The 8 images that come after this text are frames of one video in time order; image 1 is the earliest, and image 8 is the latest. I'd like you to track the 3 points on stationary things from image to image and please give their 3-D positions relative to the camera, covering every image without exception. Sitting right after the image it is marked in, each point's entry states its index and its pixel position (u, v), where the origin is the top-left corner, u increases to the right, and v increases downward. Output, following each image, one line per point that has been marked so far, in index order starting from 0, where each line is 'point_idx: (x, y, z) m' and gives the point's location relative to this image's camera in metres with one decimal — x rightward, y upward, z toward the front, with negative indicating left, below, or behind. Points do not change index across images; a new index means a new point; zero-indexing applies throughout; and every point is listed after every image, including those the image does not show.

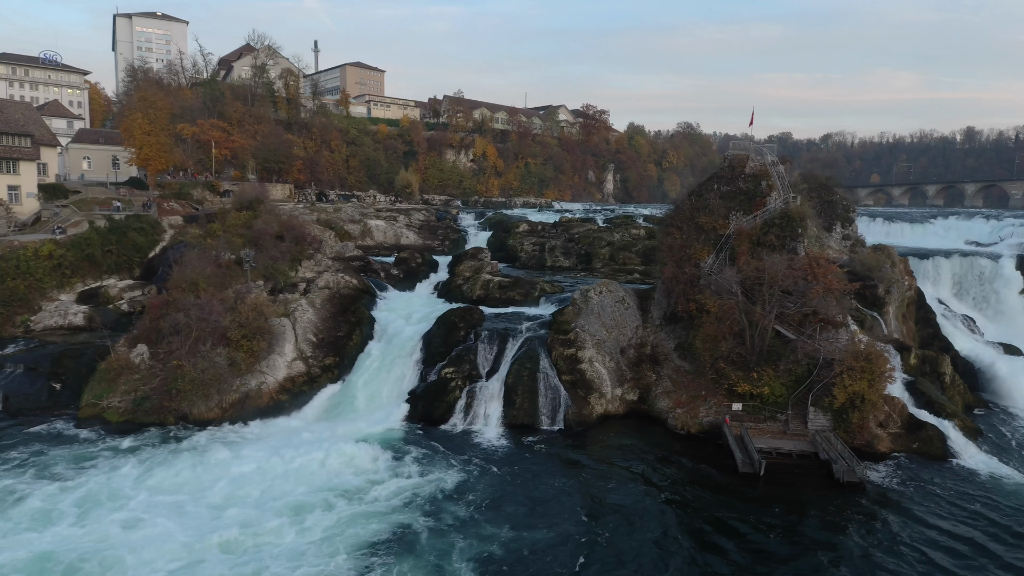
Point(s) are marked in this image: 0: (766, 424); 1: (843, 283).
0: (+6.8, -3.4, +17.9) m
1: (+9.3, 0.0, +19.9) m
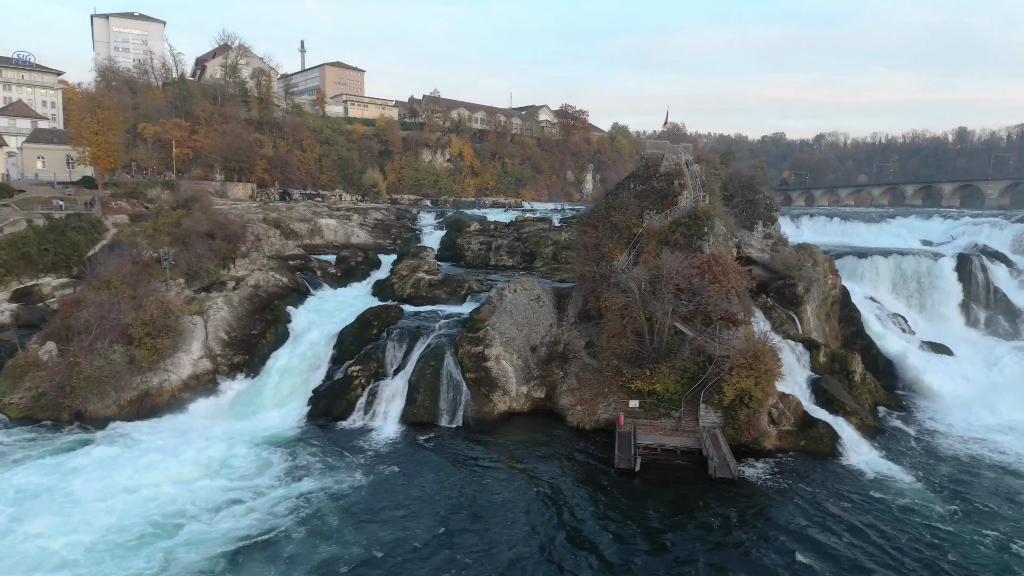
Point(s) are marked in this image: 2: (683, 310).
0: (+4.0, -3.4, +17.9) m
1: (+6.5, +0.1, +20.0) m
2: (+4.9, -0.6, +19.4) m
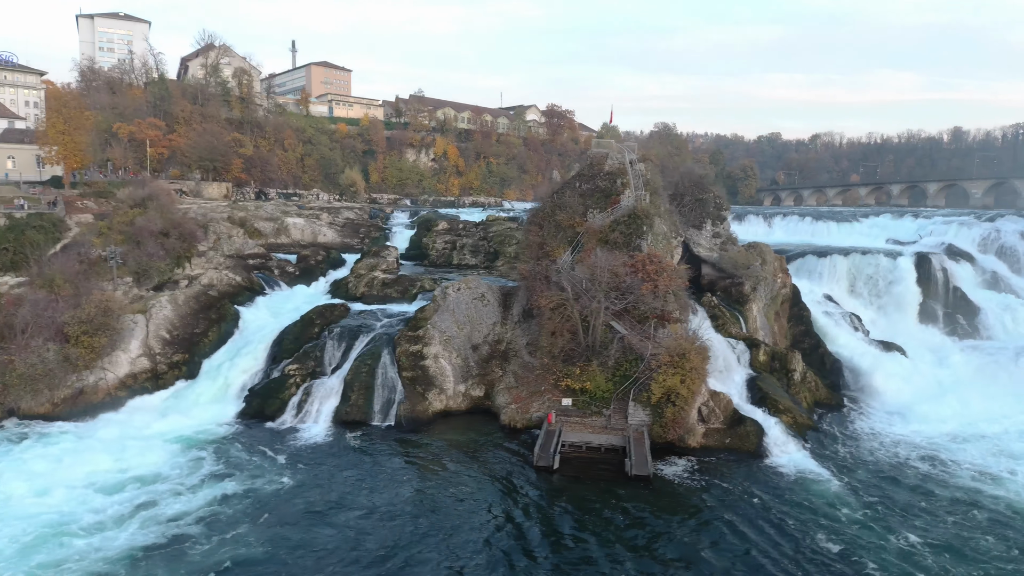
0: (+2.1, -3.3, +17.9) m
1: (+4.6, +0.1, +20.0) m
2: (+3.1, -0.6, +19.4) m
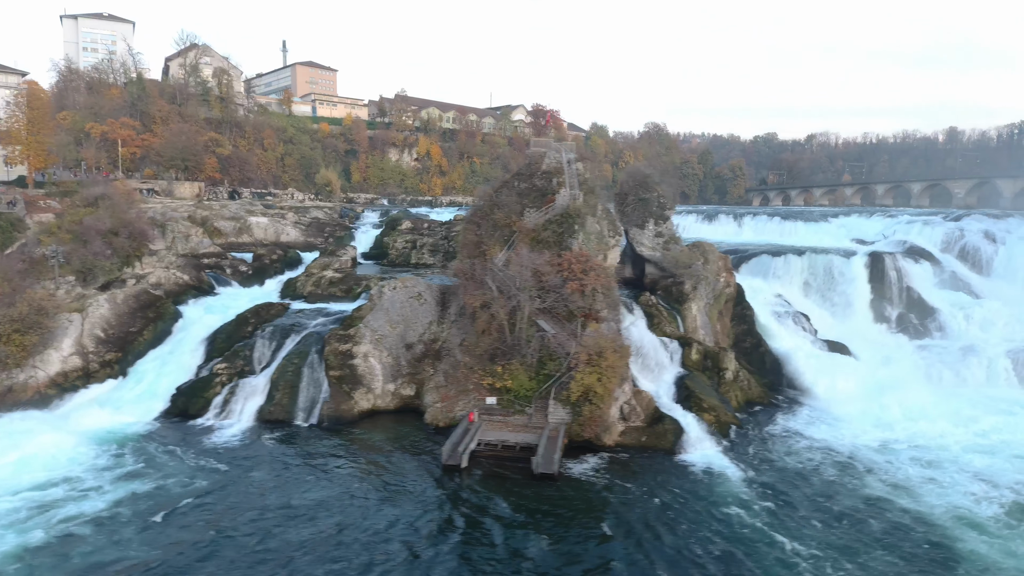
0: (+0.1, -3.3, +17.9) m
1: (+2.6, +0.2, +20.0) m
2: (+1.0, -0.5, +19.4) m
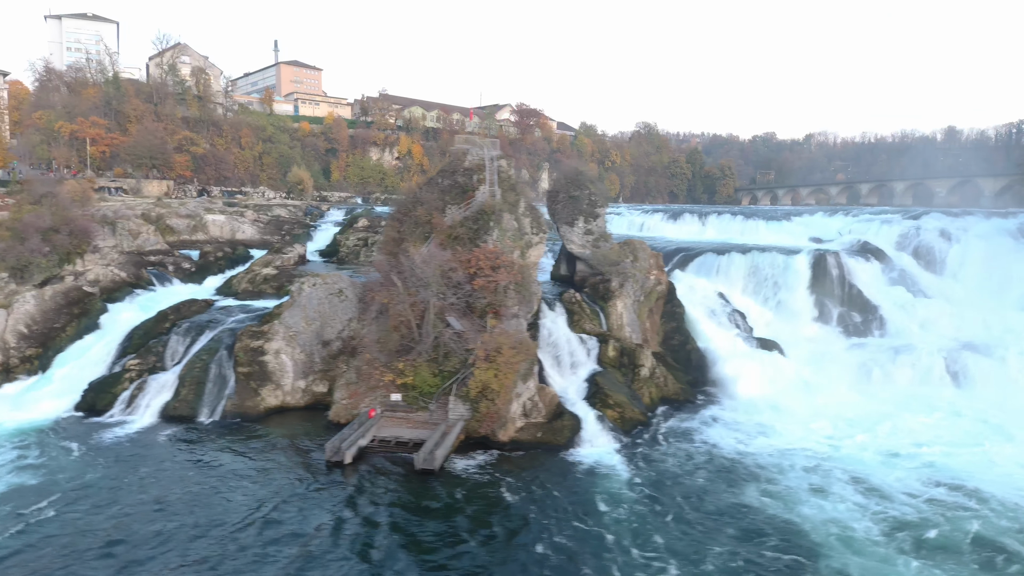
0: (-2.5, -3.2, +17.9) m
1: (0.0, +0.3, +19.9) m
2: (-1.6, -0.4, +19.4) m
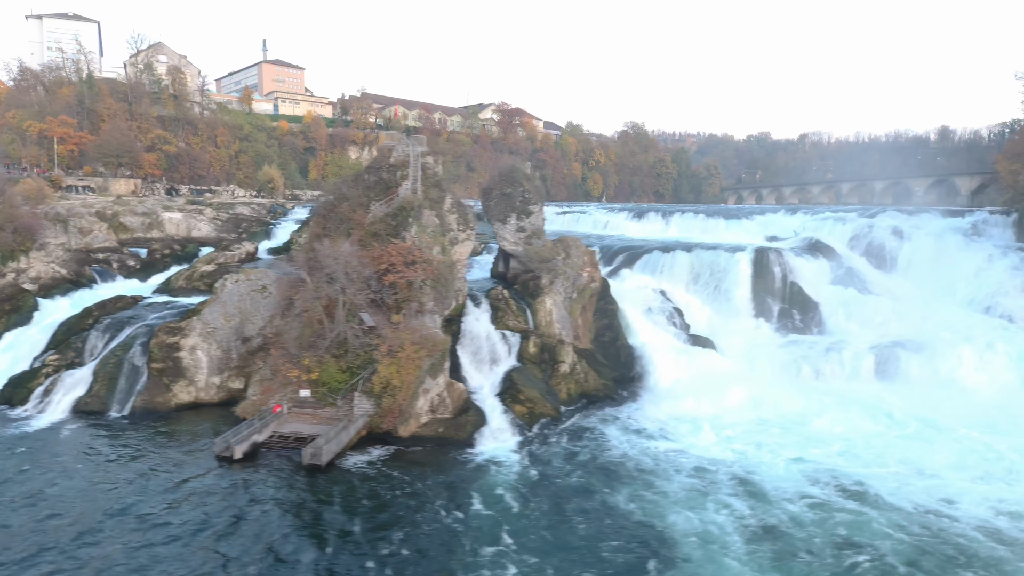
0: (-5.0, -3.1, +17.9) m
1: (-2.4, +0.4, +19.9) m
2: (-4.0, -0.3, +19.4) m
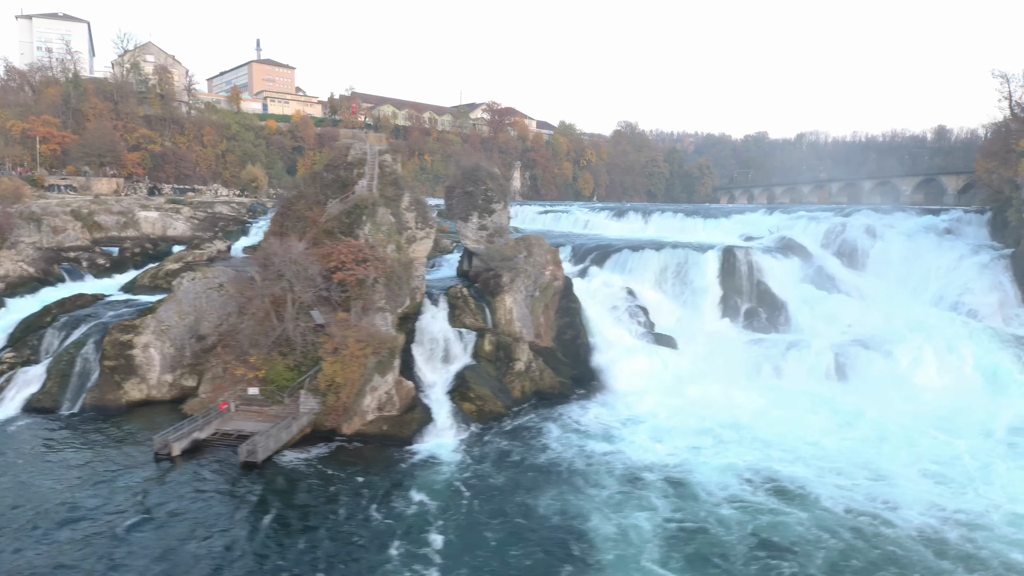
0: (-6.4, -3.0, +17.9) m
1: (-3.8, +0.4, +19.9) m
2: (-5.4, -0.3, +19.4) m
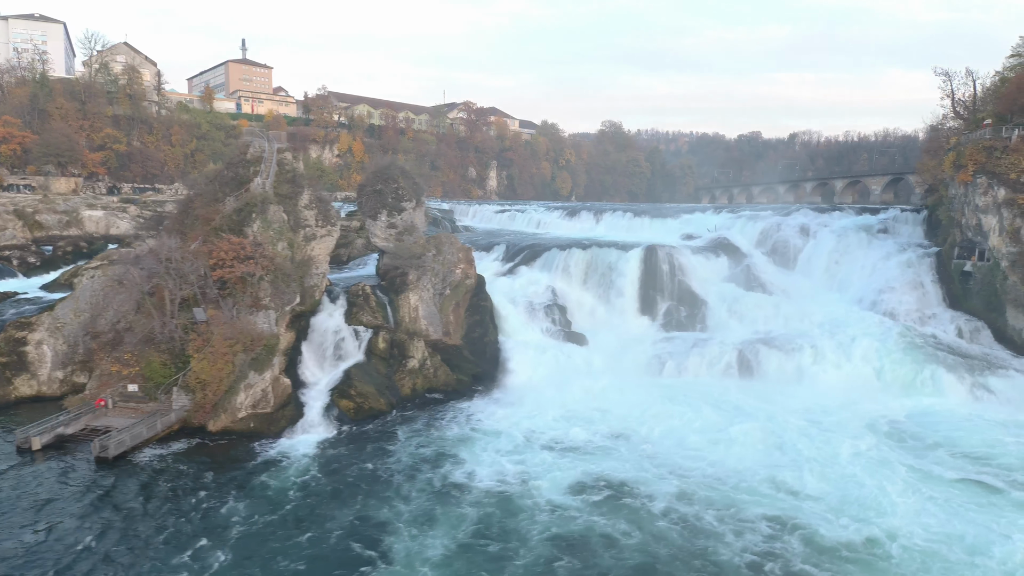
0: (-9.6, -3.0, +18.1) m
1: (-7.1, +0.5, +20.1) m
2: (-8.7, -0.2, +19.5) m
